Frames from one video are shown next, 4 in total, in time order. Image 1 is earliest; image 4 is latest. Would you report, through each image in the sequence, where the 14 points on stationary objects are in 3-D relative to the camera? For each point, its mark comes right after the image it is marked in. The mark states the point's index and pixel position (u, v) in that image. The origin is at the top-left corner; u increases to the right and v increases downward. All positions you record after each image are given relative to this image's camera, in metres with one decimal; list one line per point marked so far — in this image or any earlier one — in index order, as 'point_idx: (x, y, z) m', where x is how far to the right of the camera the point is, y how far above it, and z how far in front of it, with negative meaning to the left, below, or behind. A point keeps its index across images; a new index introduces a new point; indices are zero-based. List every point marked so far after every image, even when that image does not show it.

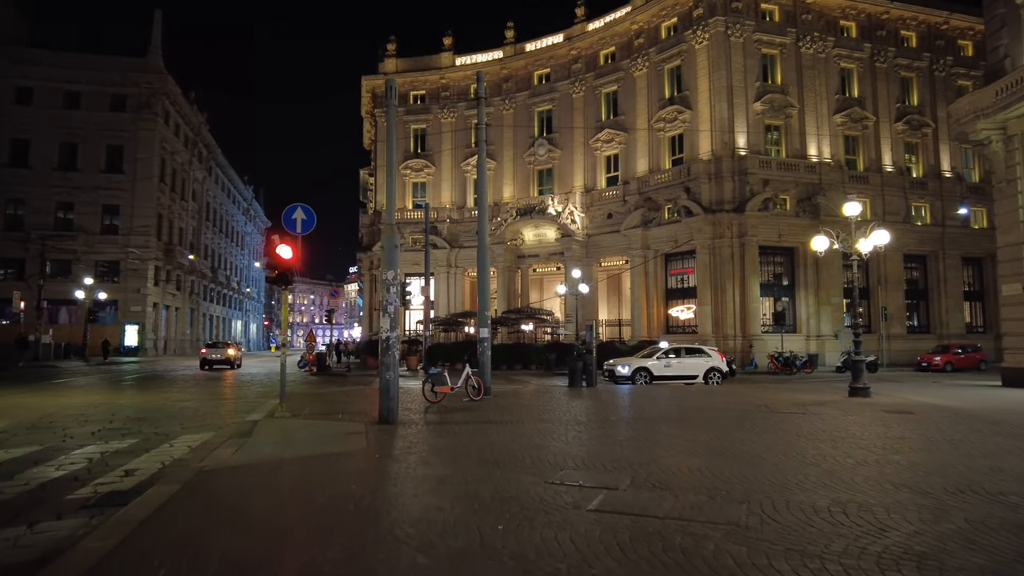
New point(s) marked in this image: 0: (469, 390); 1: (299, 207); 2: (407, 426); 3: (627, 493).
0: (-1.1, -2.6, +16.2) m
1: (-4.3, +1.6, +12.9) m
2: (-1.8, -2.4, +11.1) m
3: (+1.1, -2.0, +6.4) m
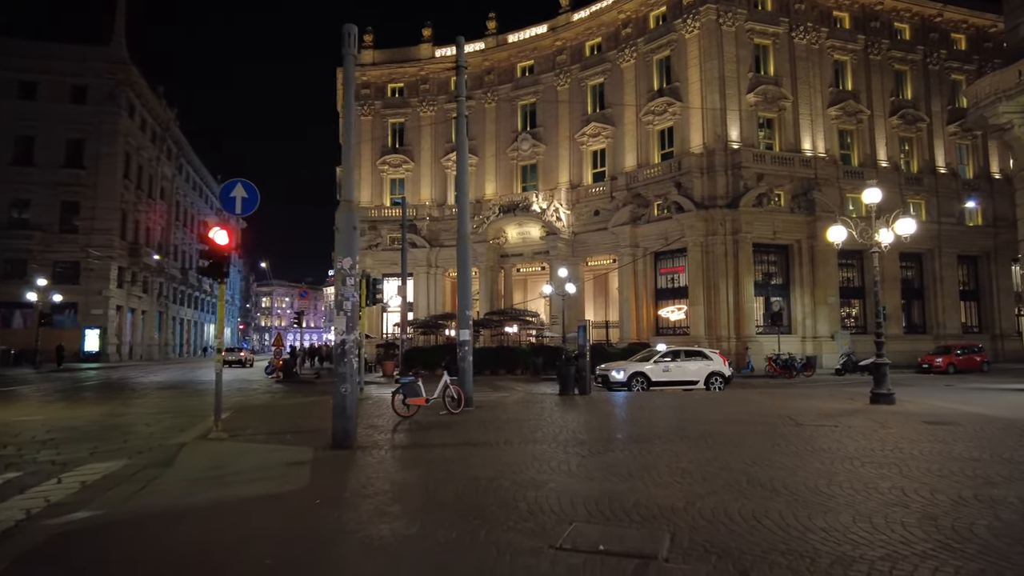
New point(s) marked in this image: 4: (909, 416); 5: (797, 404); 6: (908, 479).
0: (-1.4, -2.5, +14.1) m
1: (-4.5, +1.8, +10.7) m
2: (-2.0, -2.3, +8.9) m
3: (+1.1, -1.9, +4.4) m
4: (+8.4, -2.7, +13.8) m
5: (+7.5, -3.1, +17.1) m
6: (+4.4, -2.1, +7.3) m
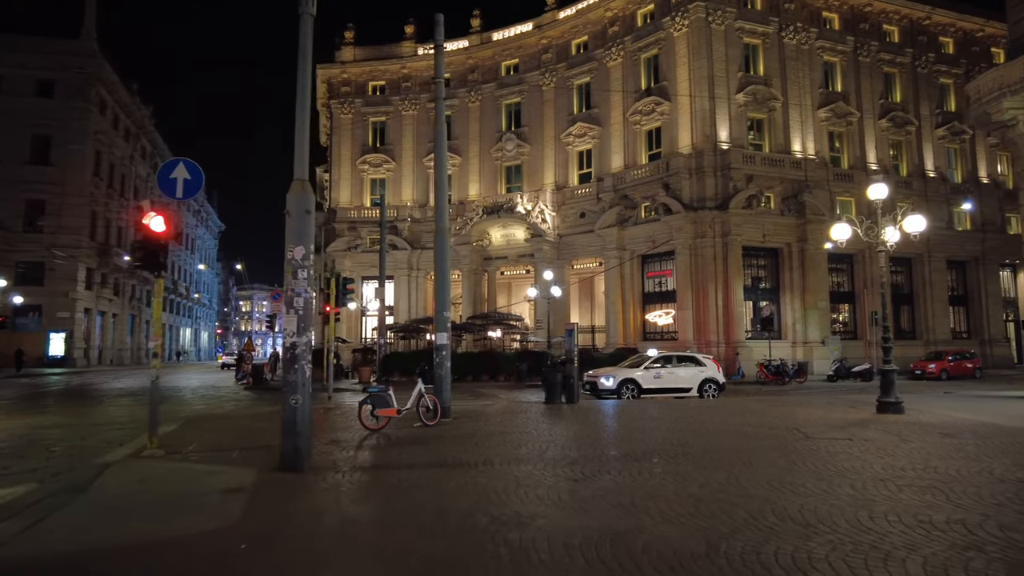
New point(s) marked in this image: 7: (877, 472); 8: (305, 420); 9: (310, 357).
0: (-1.8, -2.5, +12.8) m
1: (-4.8, +1.8, +9.4) m
2: (-2.2, -2.2, +7.6) m
3: (+1.0, -1.8, +3.2) m
4: (+8.1, -2.7, +12.7) m
5: (+7.1, -3.1, +16.0) m
6: (+4.2, -2.1, +6.1) m
7: (+4.6, -2.3, +8.2) m
8: (-2.5, -1.6, +7.9) m
9: (-2.4, -0.8, +7.8) m
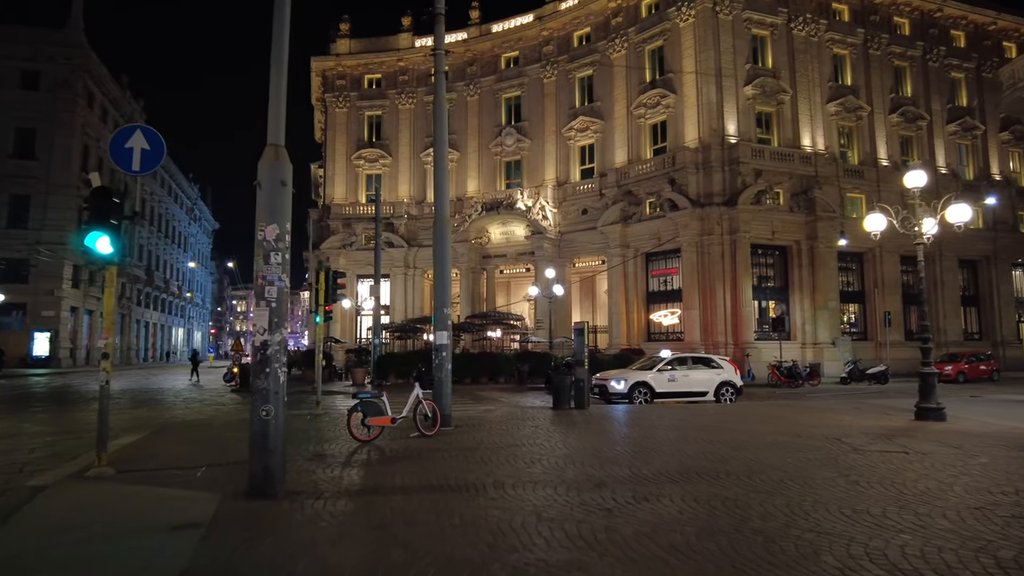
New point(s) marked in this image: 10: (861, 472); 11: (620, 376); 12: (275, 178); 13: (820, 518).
0: (-1.6, -2.3, +11.4) m
1: (-4.6, +1.9, +8.0) m
2: (-2.1, -2.1, +6.3) m
3: (+1.2, -1.7, +1.8) m
4: (+8.2, -2.6, +11.4) m
5: (+7.2, -3.0, +14.7) m
6: (+4.4, -2.0, +4.8) m
7: (+4.8, -2.2, +6.9) m
8: (-2.3, -1.5, +6.5) m
9: (-2.2, -0.7, +6.4) m
10: (+4.5, -2.3, +8.3) m
11: (+3.2, -2.6, +19.2) m
12: (-2.4, +1.1, +6.7) m
13: (+2.8, -2.1, +5.9) m
